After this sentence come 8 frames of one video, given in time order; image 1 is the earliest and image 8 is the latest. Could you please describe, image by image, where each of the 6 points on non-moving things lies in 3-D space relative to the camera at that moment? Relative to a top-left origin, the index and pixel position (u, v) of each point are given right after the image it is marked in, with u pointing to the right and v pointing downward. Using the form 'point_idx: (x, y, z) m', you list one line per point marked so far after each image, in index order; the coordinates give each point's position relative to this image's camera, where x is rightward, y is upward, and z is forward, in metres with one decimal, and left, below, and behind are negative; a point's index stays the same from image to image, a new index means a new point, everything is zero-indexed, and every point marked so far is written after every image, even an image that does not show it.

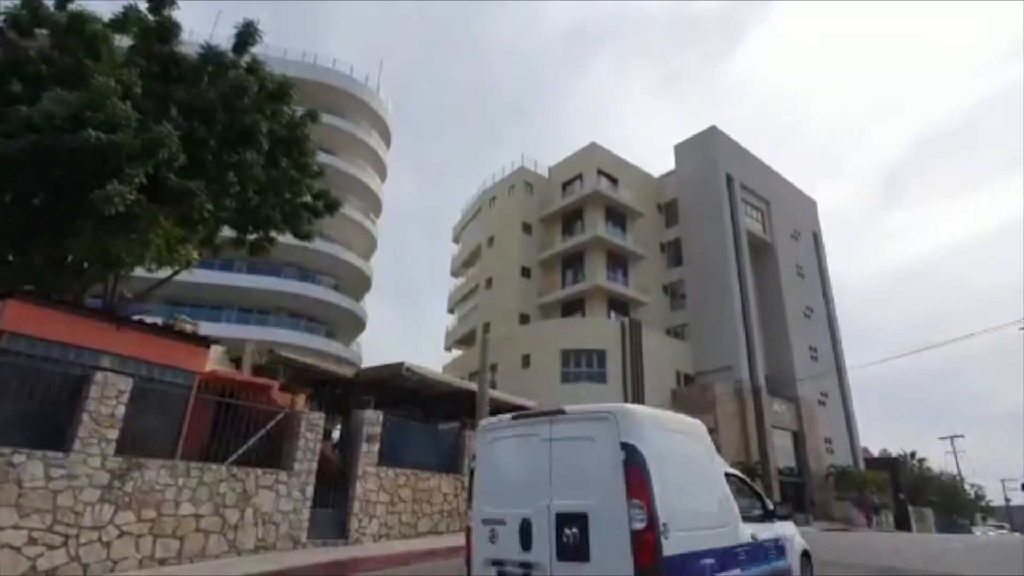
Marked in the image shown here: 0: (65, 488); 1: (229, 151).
0: (-6.1, -2.7, +8.0) m
1: (-5.0, +2.4, +10.5) m
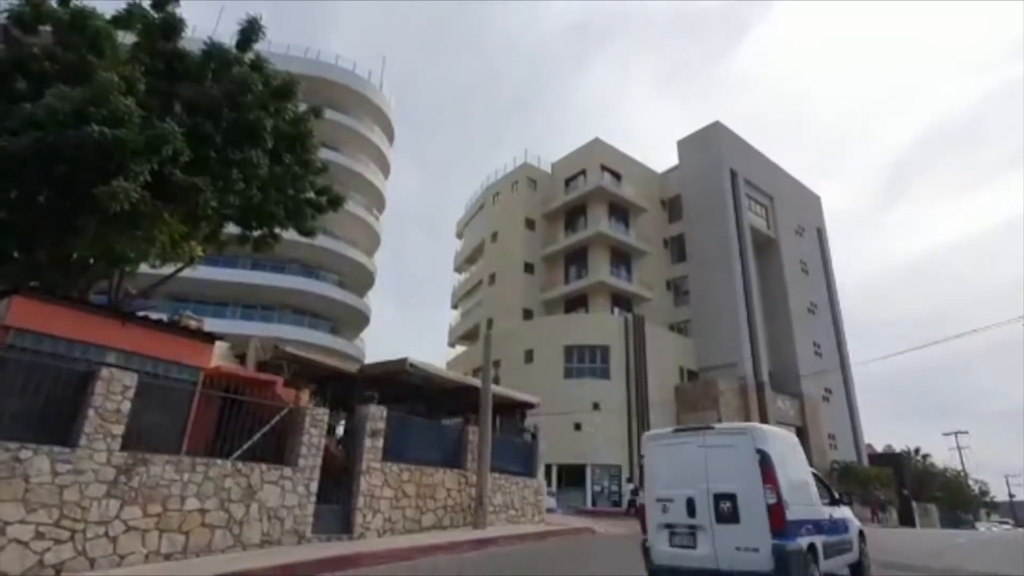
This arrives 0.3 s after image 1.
0: (-6.0, -2.7, +8.1) m
1: (-4.9, +2.5, +10.5) m
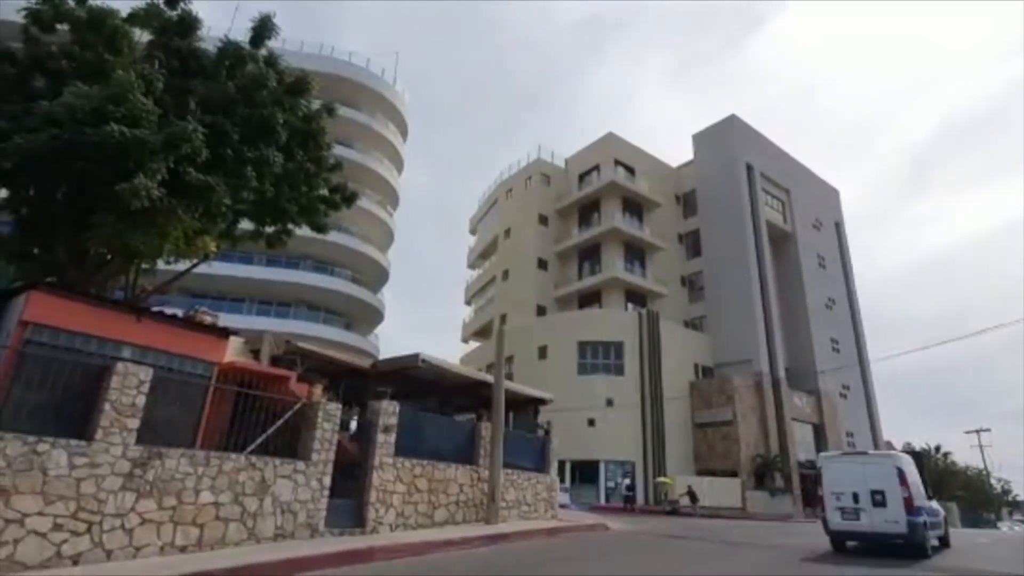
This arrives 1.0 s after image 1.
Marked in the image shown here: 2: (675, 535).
0: (-5.9, -2.6, +8.2) m
1: (-4.7, +2.6, +10.6) m
2: (+4.5, -6.8, +16.4) m
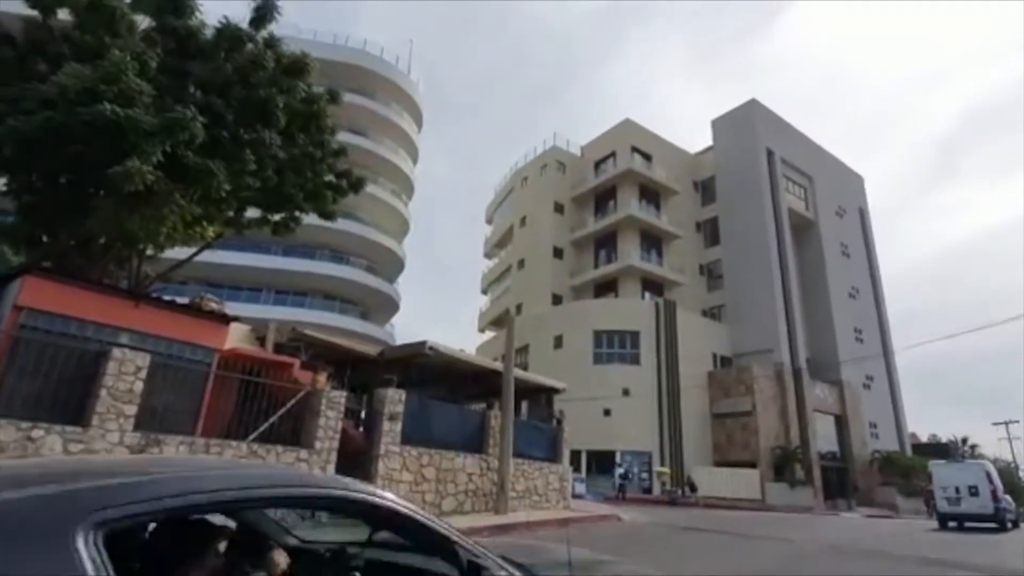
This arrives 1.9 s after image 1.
0: (-5.8, -2.4, +8.1) m
1: (-4.6, +2.8, +10.4) m
2: (+4.8, -6.4, +16.0) m
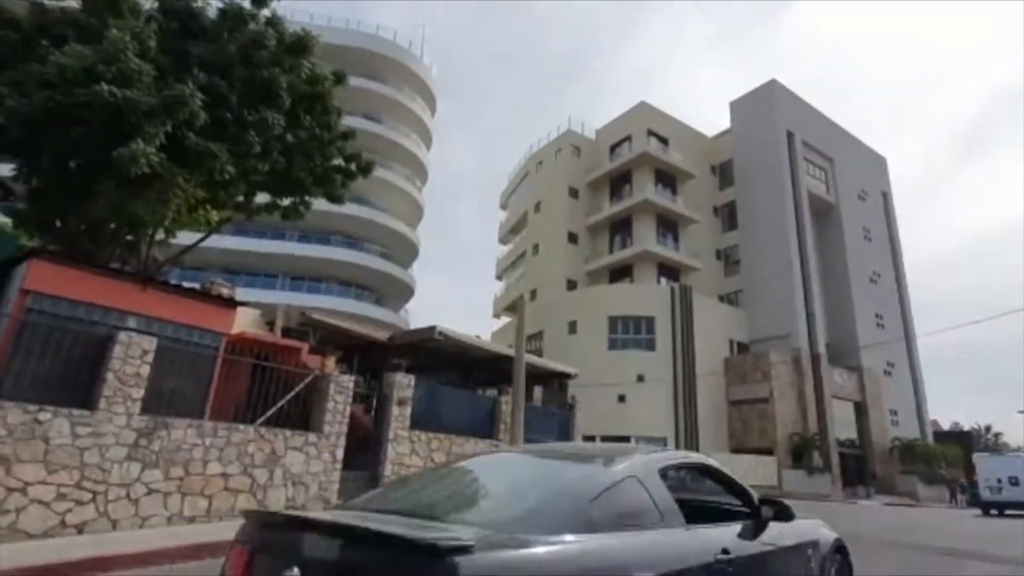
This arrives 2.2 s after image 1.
0: (-5.7, -2.2, +8.1) m
1: (-4.5, +3.1, +10.2) m
2: (+5.1, -6.0, +15.8) m
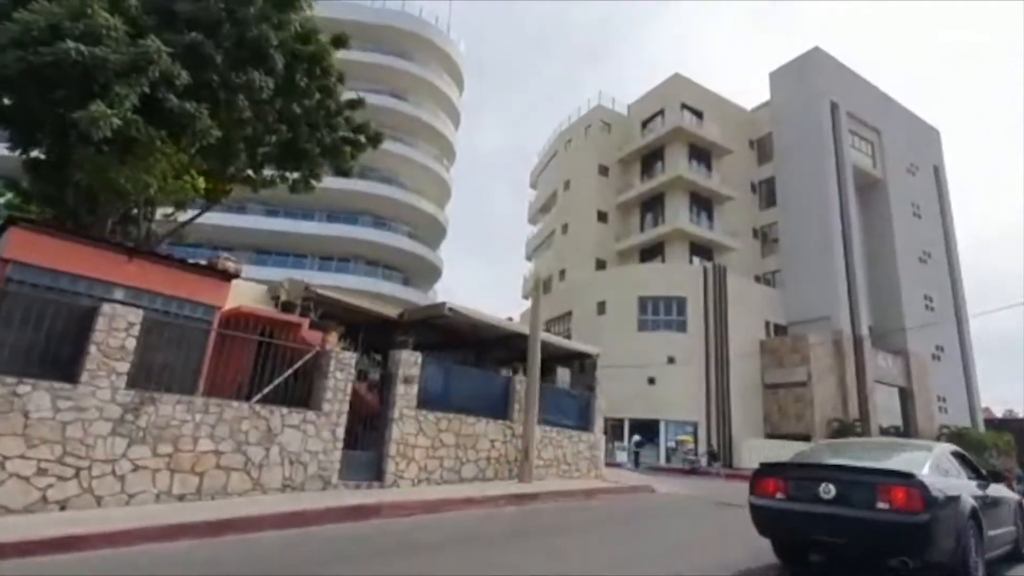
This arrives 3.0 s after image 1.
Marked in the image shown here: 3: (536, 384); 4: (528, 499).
0: (-5.8, -1.7, +7.9) m
1: (-4.4, +3.6, +9.7) m
2: (+5.5, -5.4, +15.0) m
3: (+0.6, -2.3, +14.3) m
4: (+0.4, -4.4, +12.4) m
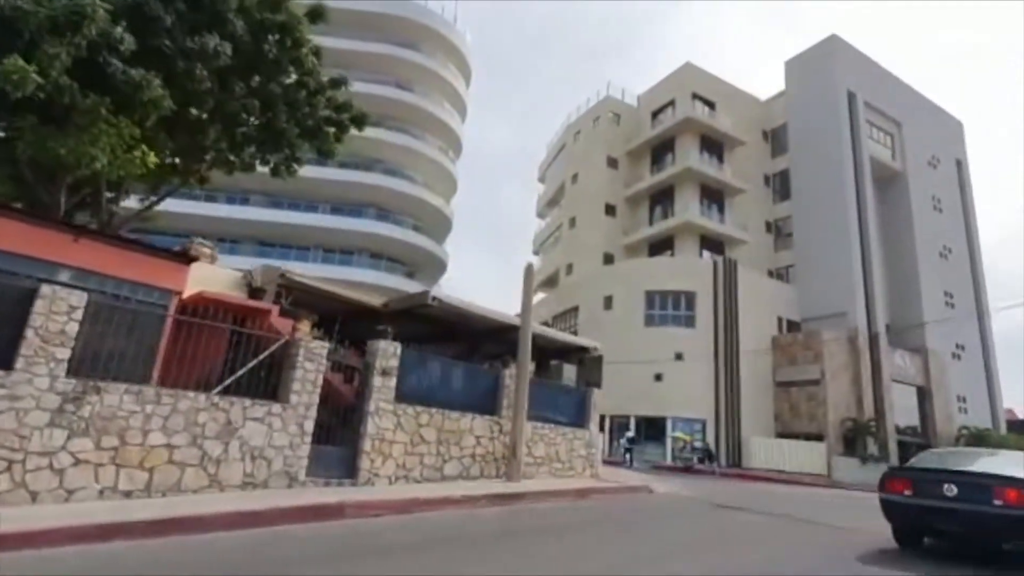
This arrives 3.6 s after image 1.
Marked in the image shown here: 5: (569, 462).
0: (-6.2, -1.5, +7.3) m
1: (-4.8, +3.8, +9.1) m
2: (+5.2, -5.1, +14.2) m
3: (+0.3, -2.1, +13.6) m
4: (+0.1, -4.1, +11.7) m
5: (+1.5, -4.5, +15.4) m
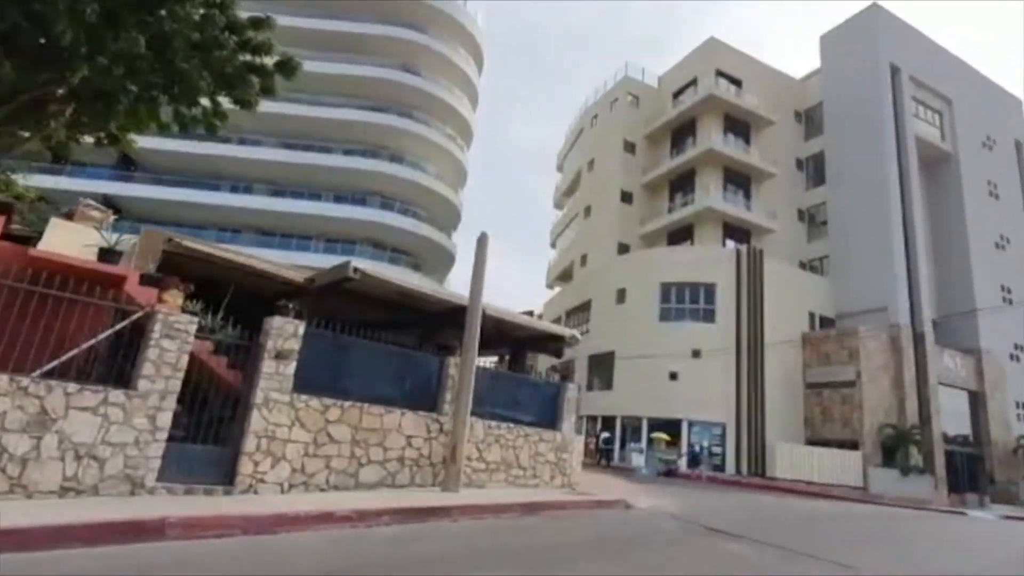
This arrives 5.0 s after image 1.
0: (-7.7, -0.9, +5.5) m
1: (-6.1, +4.4, +7.2) m
2: (+4.2, -4.6, +11.6) m
3: (-0.8, -1.5, +11.3) m
4: (-1.2, -3.6, +9.5) m
5: (+0.5, -4.0, +13.1) m
